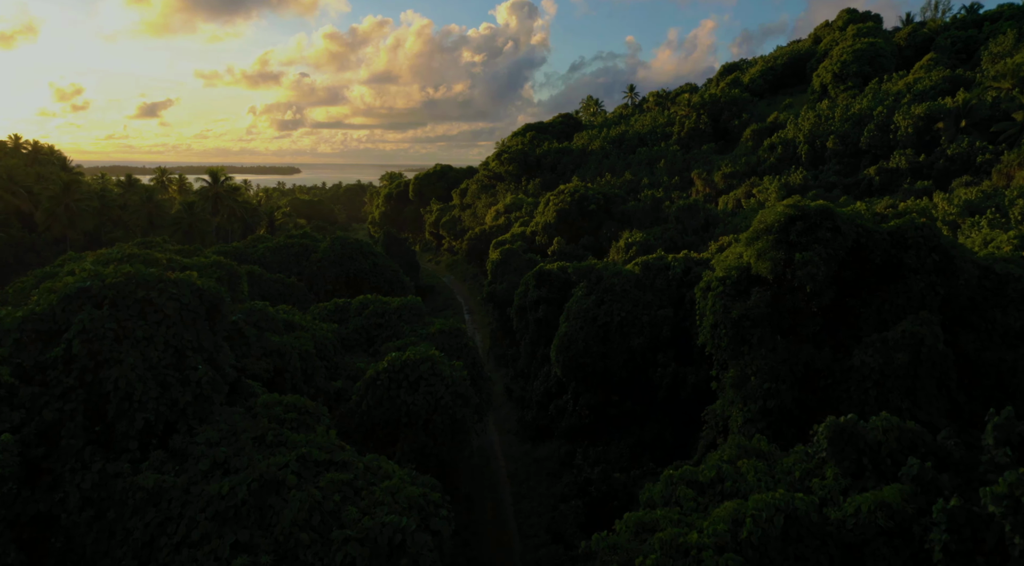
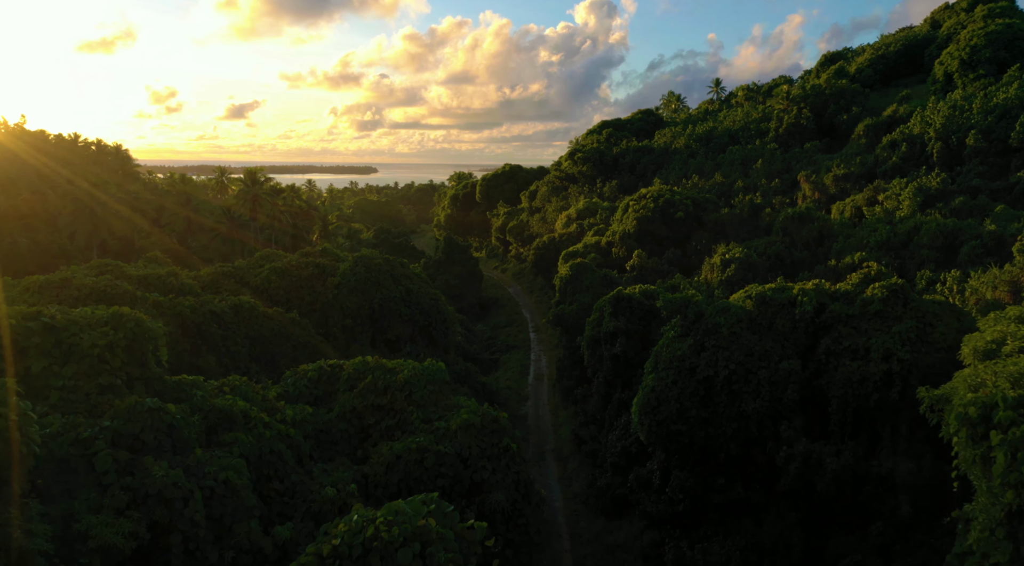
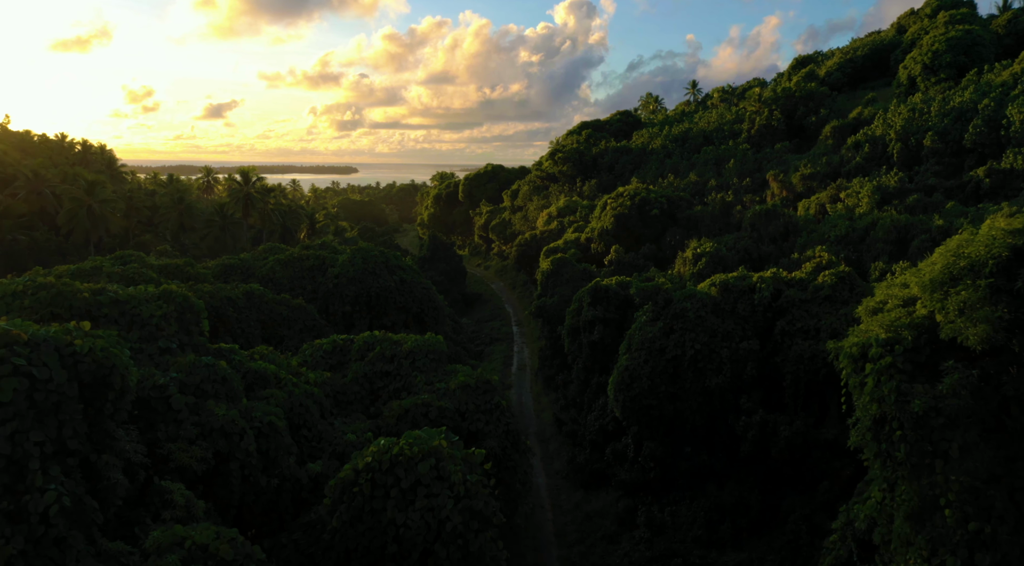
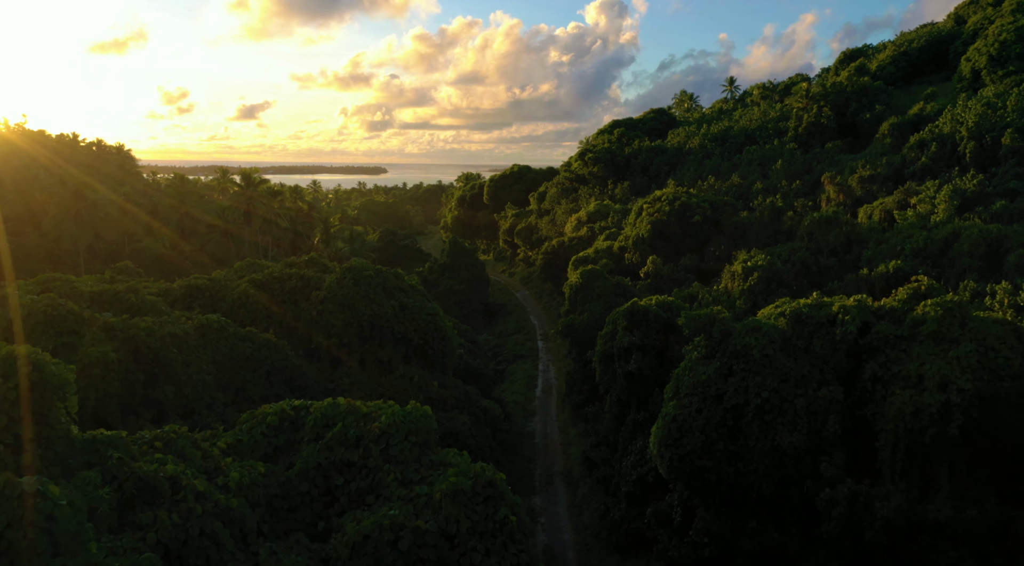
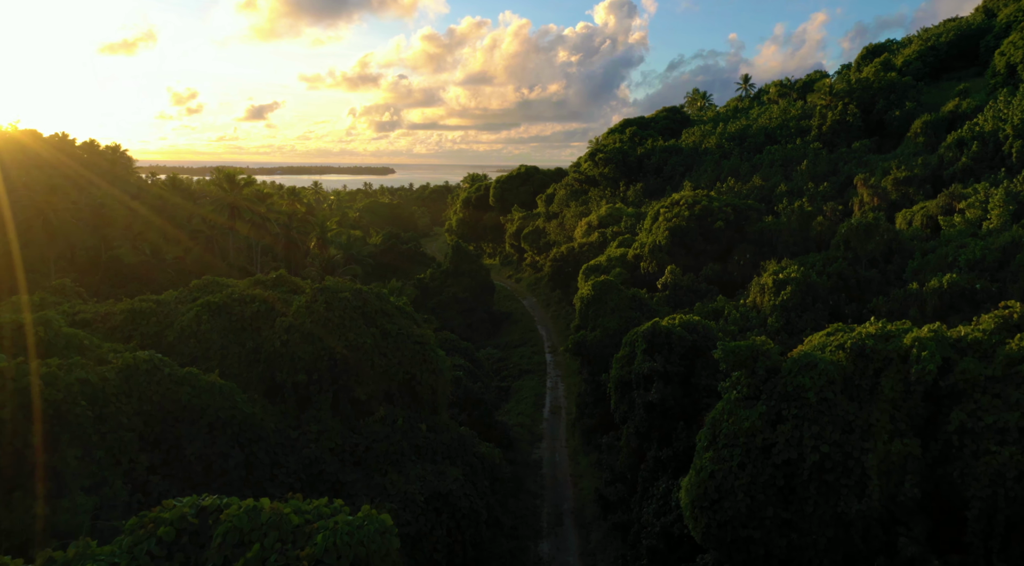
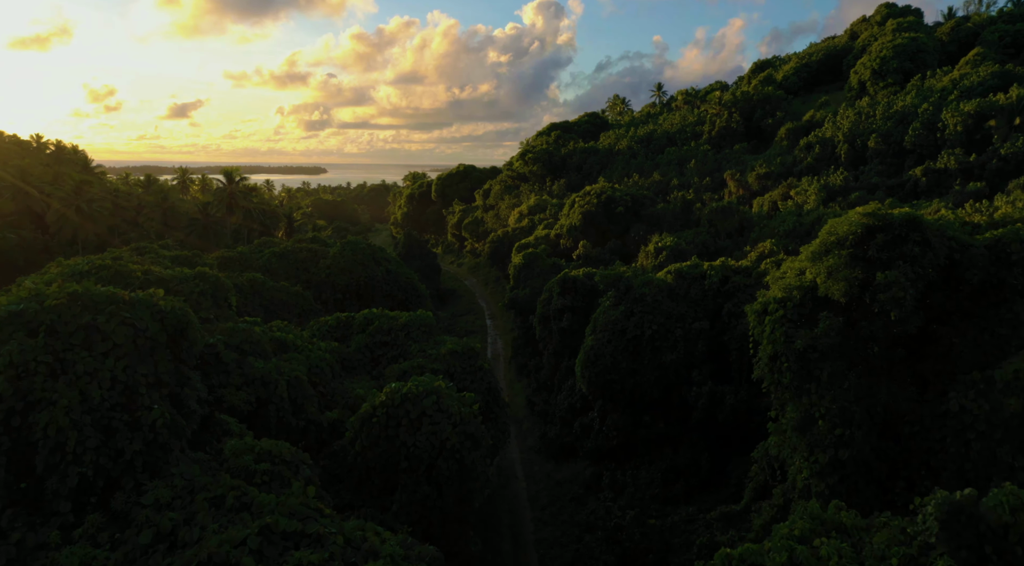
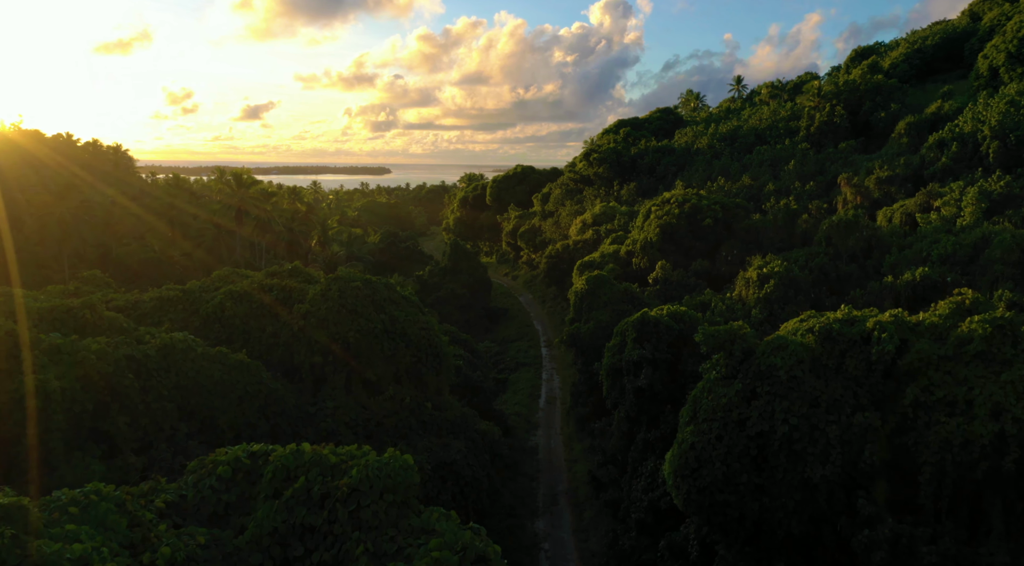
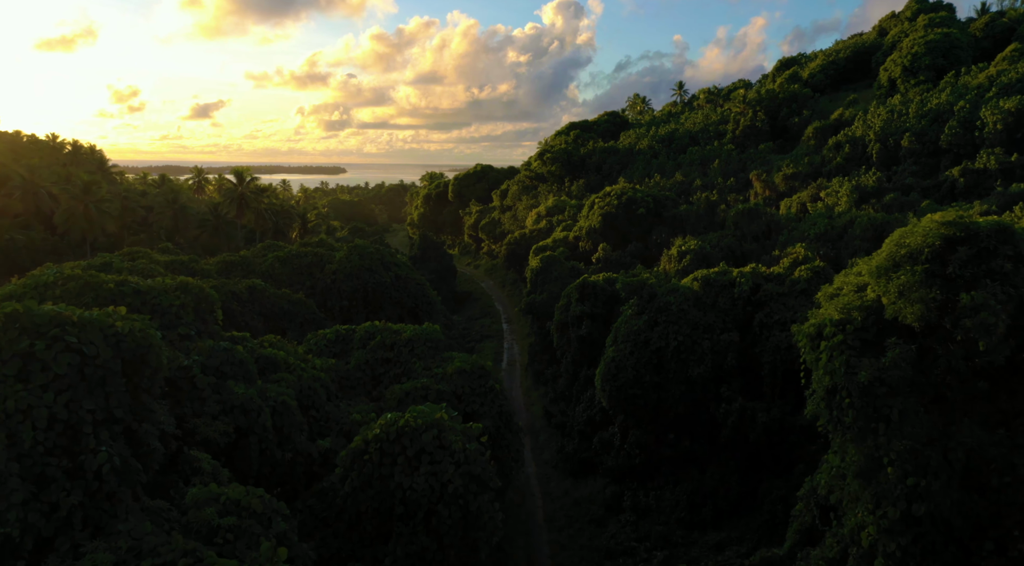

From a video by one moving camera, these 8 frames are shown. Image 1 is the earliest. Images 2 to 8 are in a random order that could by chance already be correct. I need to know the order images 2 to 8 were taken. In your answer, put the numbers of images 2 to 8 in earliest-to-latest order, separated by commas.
6, 8, 3, 2, 4, 7, 5
